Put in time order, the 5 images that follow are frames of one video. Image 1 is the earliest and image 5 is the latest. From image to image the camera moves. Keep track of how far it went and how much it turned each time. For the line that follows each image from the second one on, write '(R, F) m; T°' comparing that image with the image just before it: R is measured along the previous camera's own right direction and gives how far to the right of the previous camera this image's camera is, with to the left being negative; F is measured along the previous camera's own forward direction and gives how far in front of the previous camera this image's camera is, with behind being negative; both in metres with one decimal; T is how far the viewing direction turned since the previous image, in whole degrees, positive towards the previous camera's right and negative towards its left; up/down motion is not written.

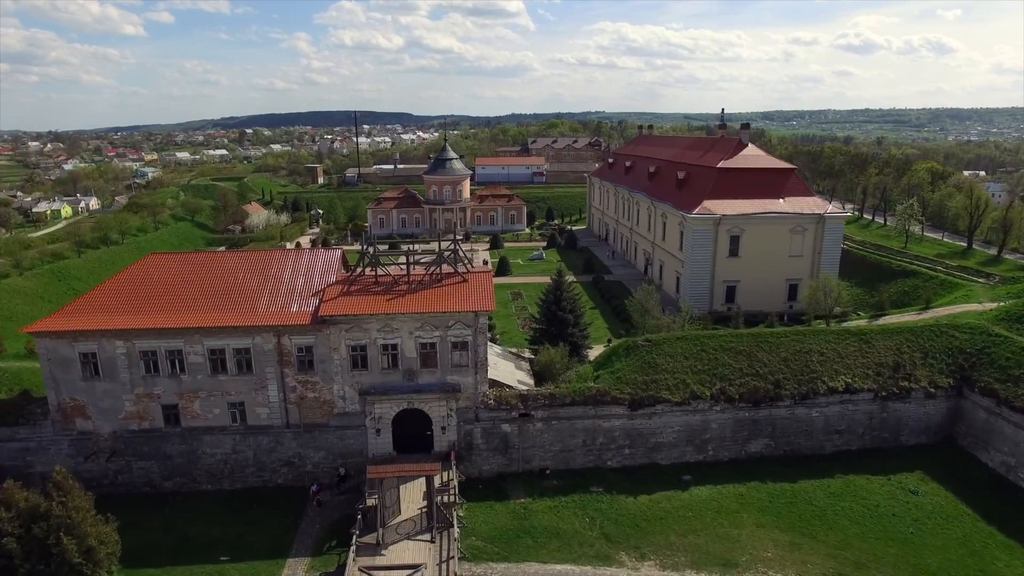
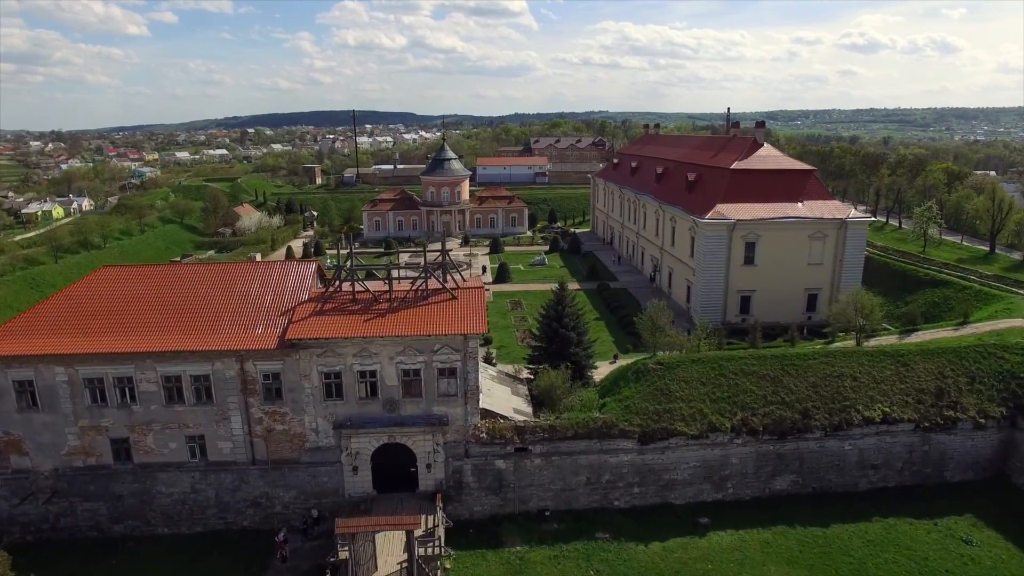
(+0.3, +2.7) m; 0°
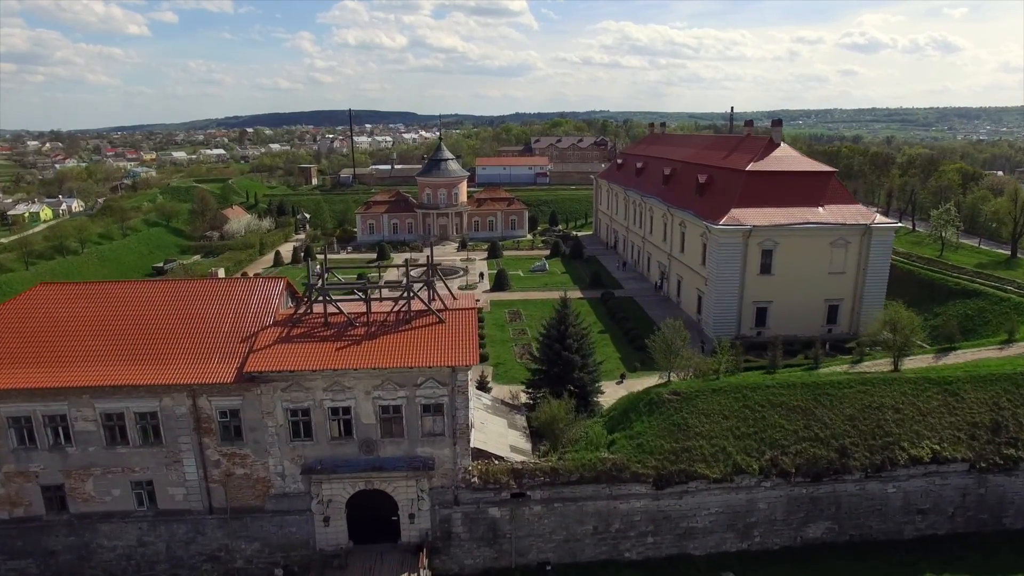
(+0.1, +2.7) m; 0°
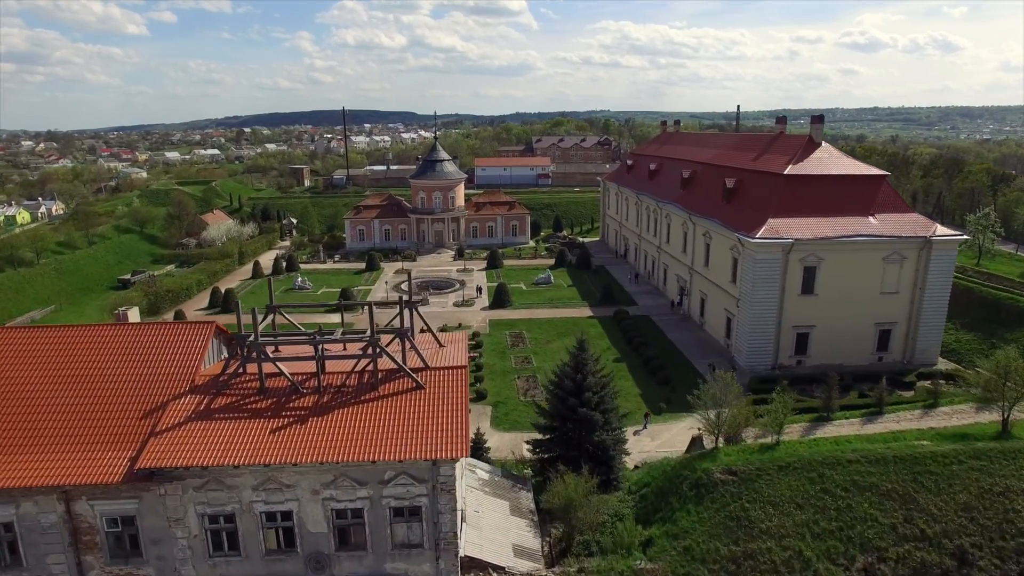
(-0.1, +4.8) m; 0°
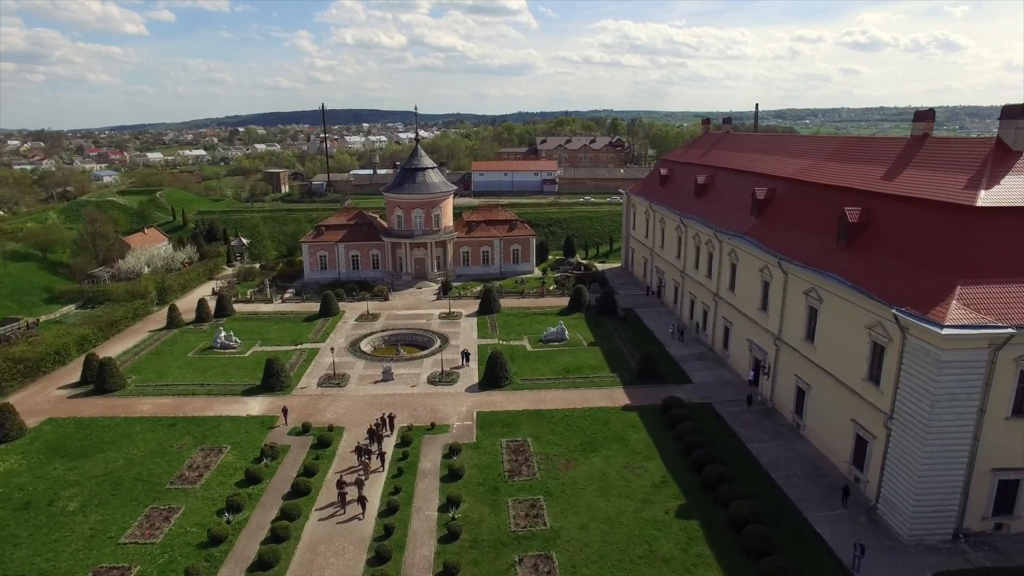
(+0.1, +12.6) m; 0°
